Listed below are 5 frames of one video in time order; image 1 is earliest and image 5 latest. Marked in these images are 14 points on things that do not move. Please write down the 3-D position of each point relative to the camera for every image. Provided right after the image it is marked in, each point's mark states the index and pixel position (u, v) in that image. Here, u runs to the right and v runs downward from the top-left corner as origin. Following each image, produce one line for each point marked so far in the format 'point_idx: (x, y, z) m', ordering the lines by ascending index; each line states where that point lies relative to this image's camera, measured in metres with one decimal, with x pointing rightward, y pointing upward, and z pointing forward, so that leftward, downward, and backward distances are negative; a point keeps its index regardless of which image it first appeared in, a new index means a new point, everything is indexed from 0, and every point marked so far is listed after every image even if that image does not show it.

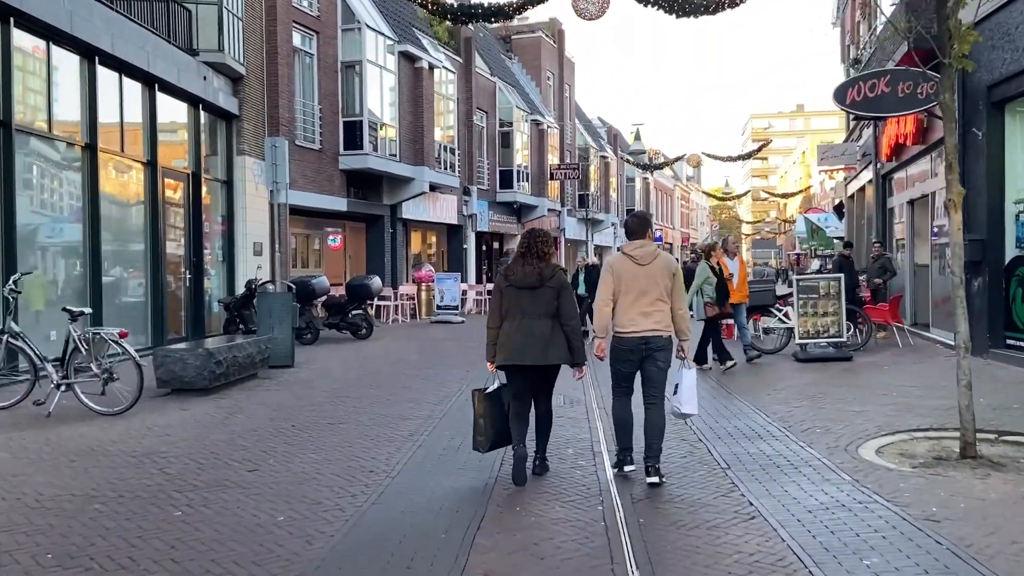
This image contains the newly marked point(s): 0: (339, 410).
0: (-1.7, -1.2, +8.2) m
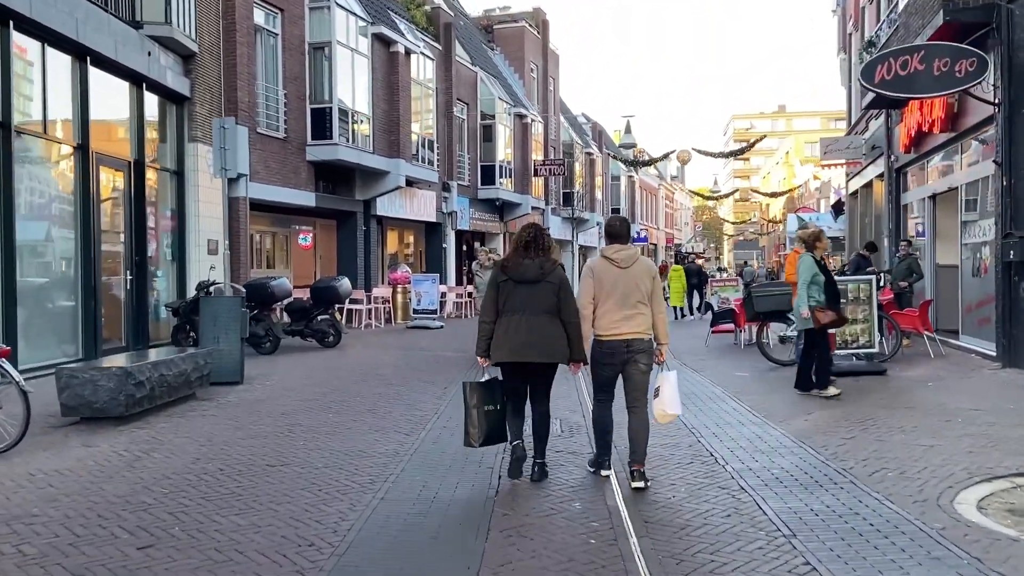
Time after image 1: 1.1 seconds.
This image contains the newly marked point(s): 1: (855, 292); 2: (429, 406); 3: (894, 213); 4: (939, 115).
0: (-1.8, -1.3, +6.6) m
1: (+4.5, -0.1, +10.4) m
2: (-0.9, -1.3, +8.6) m
3: (+8.1, +1.6, +17.0) m
4: (+6.9, +2.8, +13.0) m
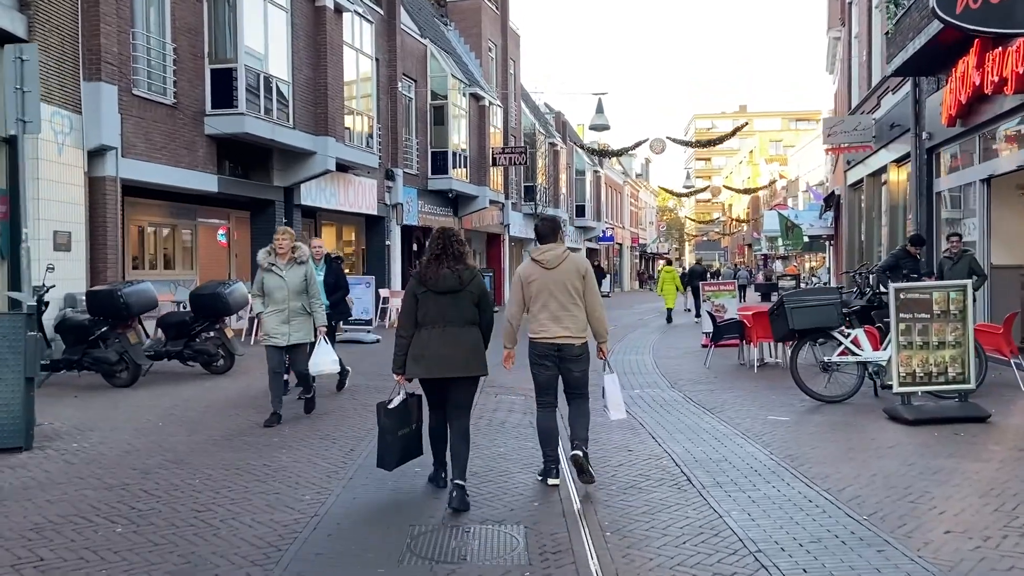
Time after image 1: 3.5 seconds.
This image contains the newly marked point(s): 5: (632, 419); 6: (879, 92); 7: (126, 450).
0: (-2.2, -1.4, +3.1) m
1: (+3.9, -0.1, +7.3) m
2: (-1.3, -1.4, +5.2) m
3: (+7.3, +1.5, +14.1) m
4: (+6.2, +2.7, +10.0) m
5: (+1.2, -1.3, +8.0) m
6: (+7.9, +4.2, +17.3) m
7: (-3.1, -1.3, +6.4) m
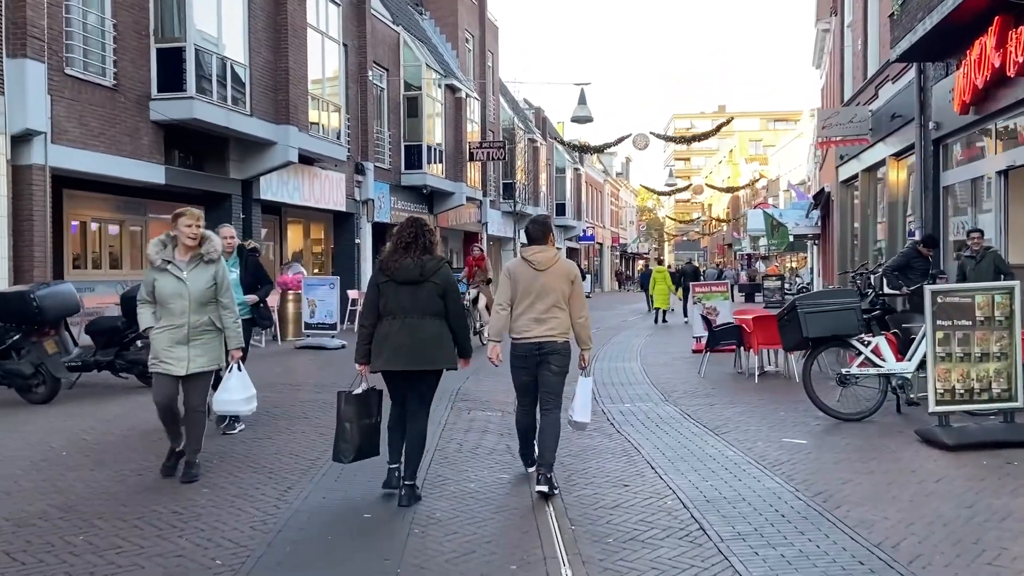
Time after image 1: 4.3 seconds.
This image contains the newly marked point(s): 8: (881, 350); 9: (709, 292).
0: (-2.3, -1.4, +2.0) m
1: (+3.7, -0.2, +6.3) m
2: (-1.5, -1.4, +4.0) m
3: (+6.9, +1.5, +13.1) m
4: (+6.0, +2.7, +9.0) m
5: (+1.0, -1.3, +6.9) m
6: (+7.4, +4.2, +16.4) m
7: (-3.2, -1.3, +5.2) m
8: (+3.4, -0.6, +7.4) m
9: (+3.4, -0.1, +13.8) m
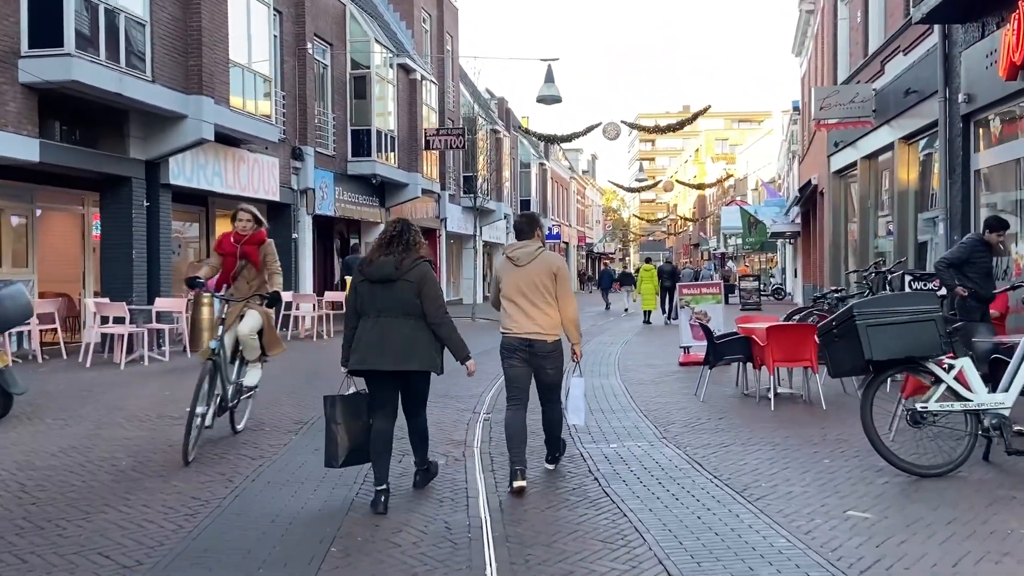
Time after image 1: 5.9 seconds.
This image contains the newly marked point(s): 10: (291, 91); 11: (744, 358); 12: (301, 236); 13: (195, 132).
0: (-2.4, -1.4, -0.4) m
1: (+3.4, -0.2, +4.2) m
2: (-1.7, -1.4, +1.8) m
3: (+6.2, +1.5, +11.2) m
4: (+5.5, +2.7, +7.1) m
5: (+0.6, -1.4, +4.8) m
6: (+6.7, +4.2, +14.5) m
7: (-3.5, -1.3, +2.8) m
8: (+3.0, -0.6, +5.3) m
9: (+2.8, -0.1, +11.8) m
10: (-4.9, +4.4, +17.7) m
11: (+2.5, -0.7, +8.6) m
12: (-4.8, +1.2, +18.2) m
13: (-5.1, +2.5, +13.0) m
